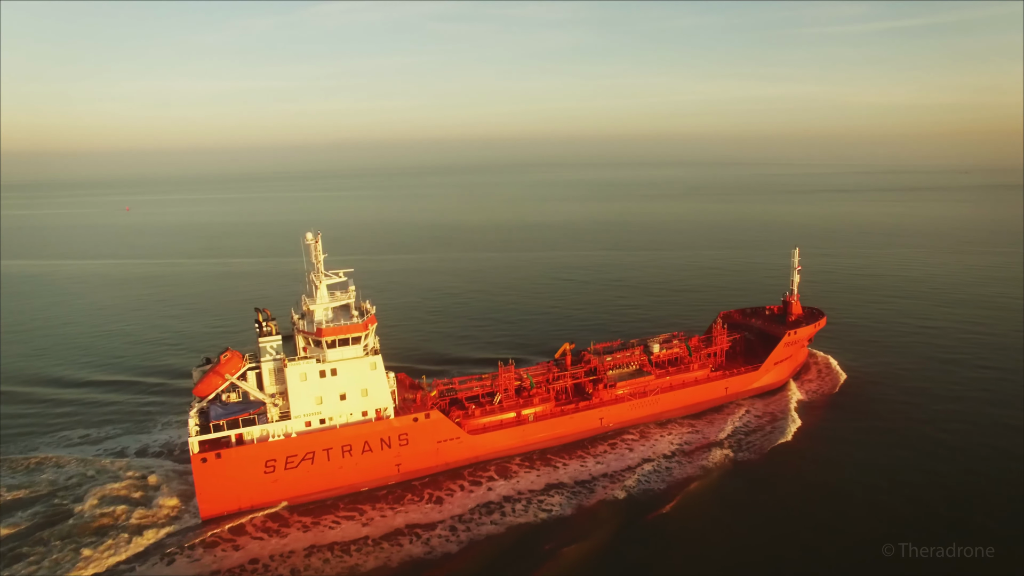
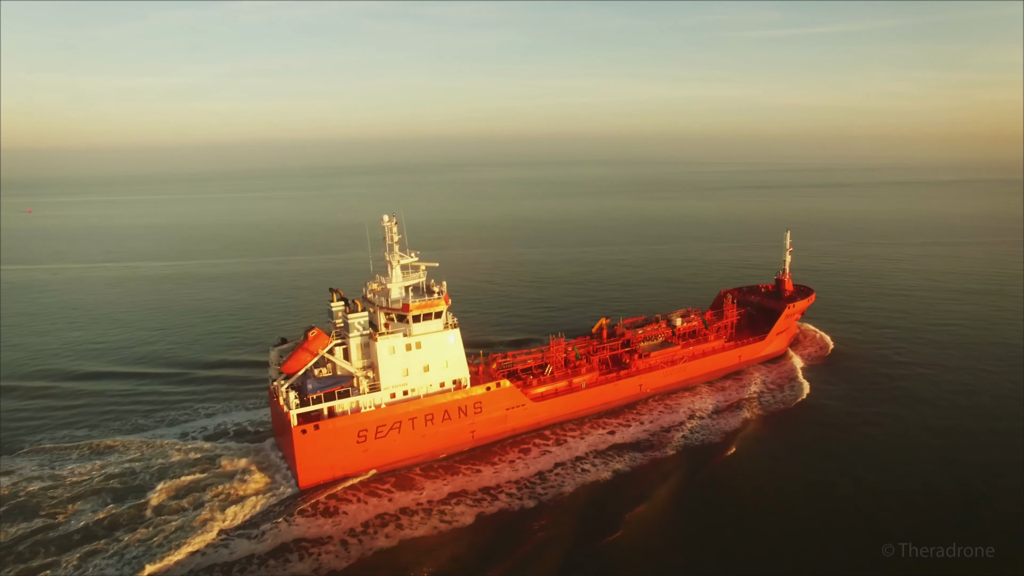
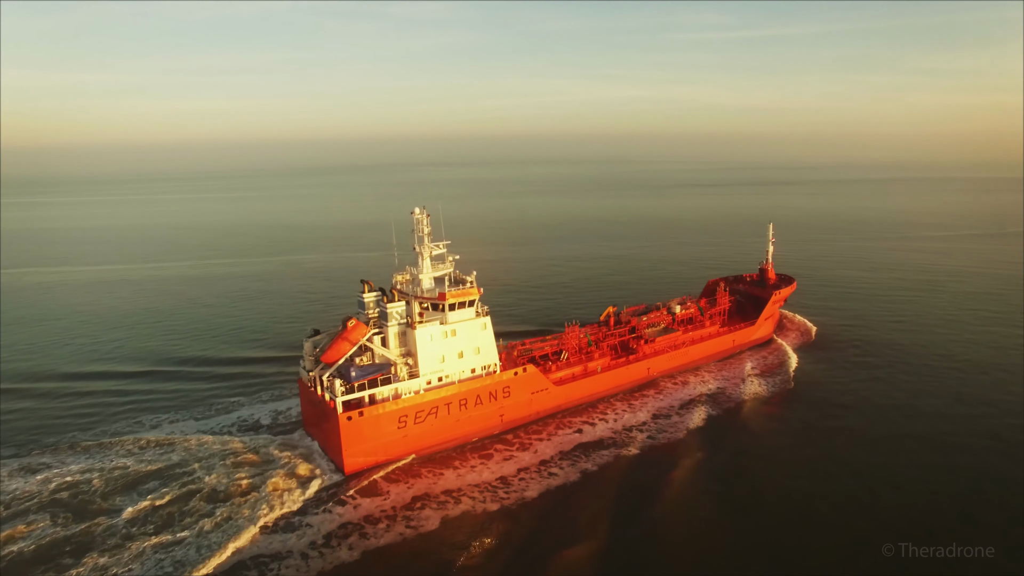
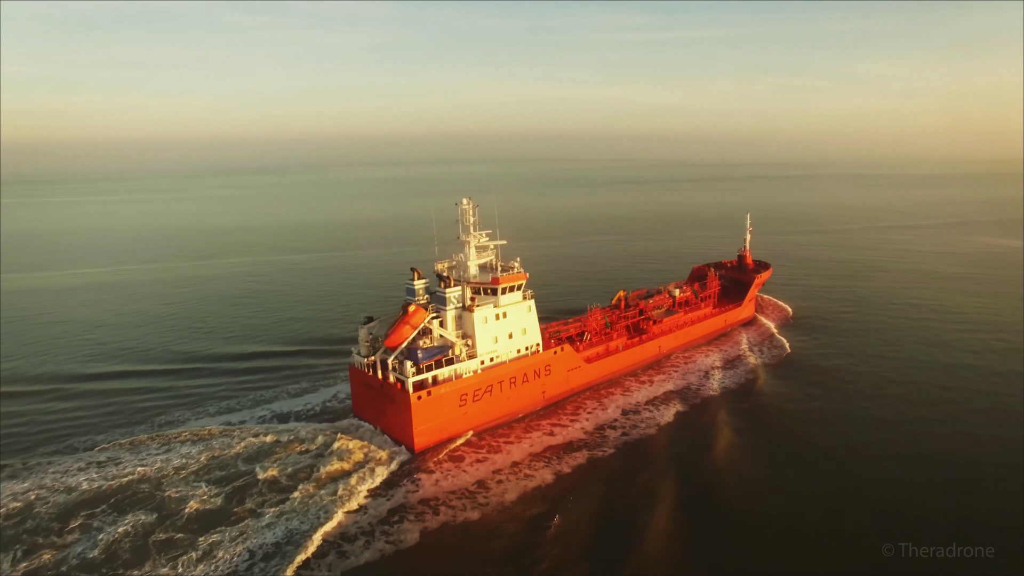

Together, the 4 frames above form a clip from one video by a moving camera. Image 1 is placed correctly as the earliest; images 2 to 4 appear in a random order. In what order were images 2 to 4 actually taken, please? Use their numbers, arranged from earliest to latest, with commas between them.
2, 3, 4
